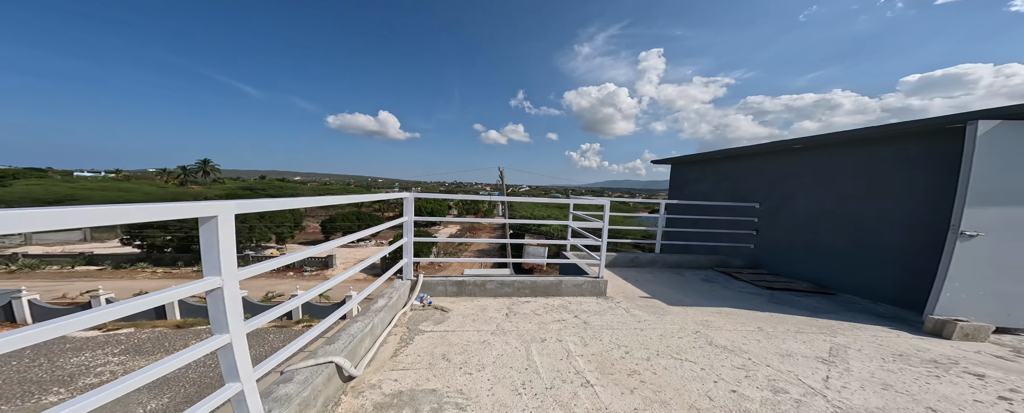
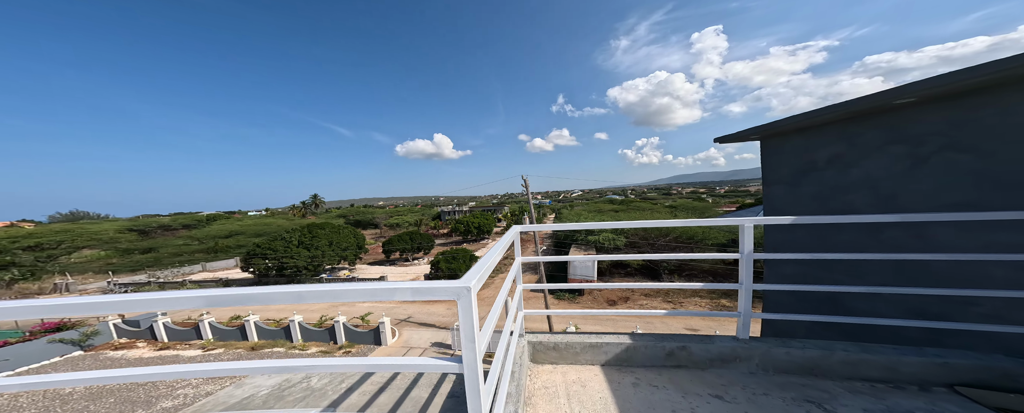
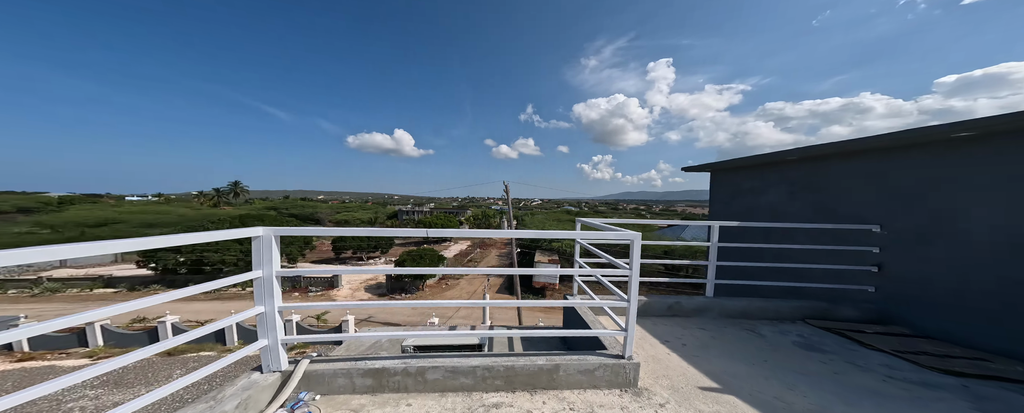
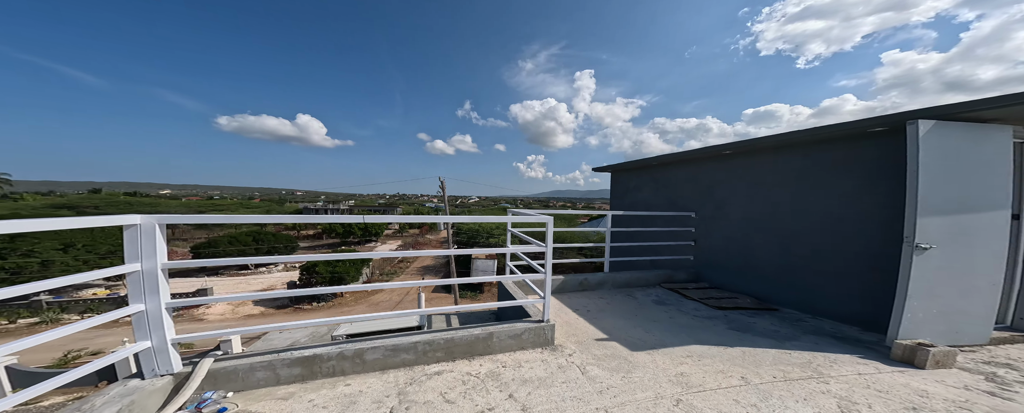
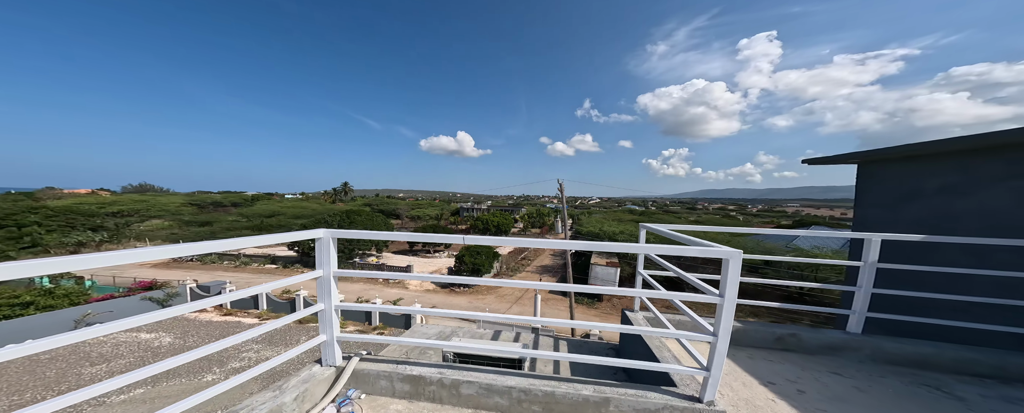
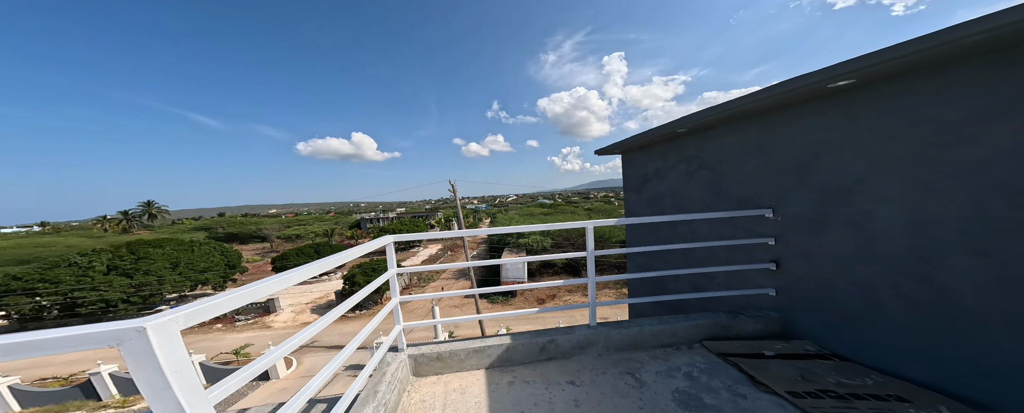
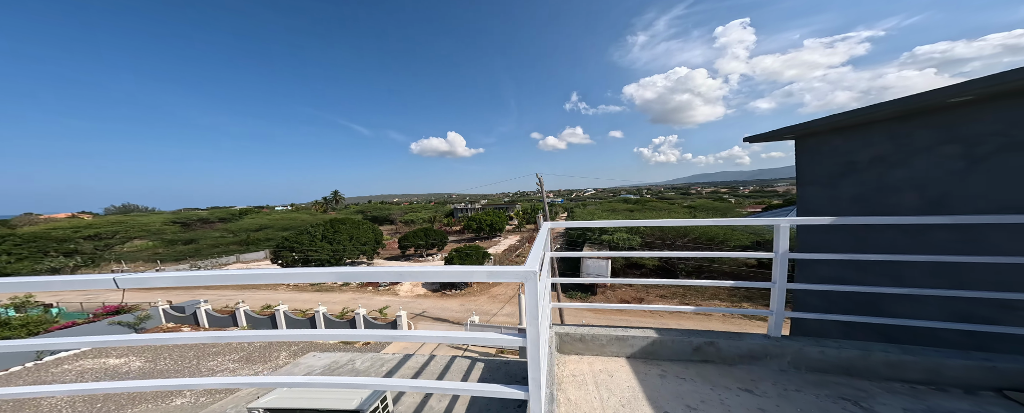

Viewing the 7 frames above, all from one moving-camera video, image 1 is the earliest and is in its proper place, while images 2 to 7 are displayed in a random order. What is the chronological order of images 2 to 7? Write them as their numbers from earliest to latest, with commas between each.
4, 3, 5, 7, 2, 6
